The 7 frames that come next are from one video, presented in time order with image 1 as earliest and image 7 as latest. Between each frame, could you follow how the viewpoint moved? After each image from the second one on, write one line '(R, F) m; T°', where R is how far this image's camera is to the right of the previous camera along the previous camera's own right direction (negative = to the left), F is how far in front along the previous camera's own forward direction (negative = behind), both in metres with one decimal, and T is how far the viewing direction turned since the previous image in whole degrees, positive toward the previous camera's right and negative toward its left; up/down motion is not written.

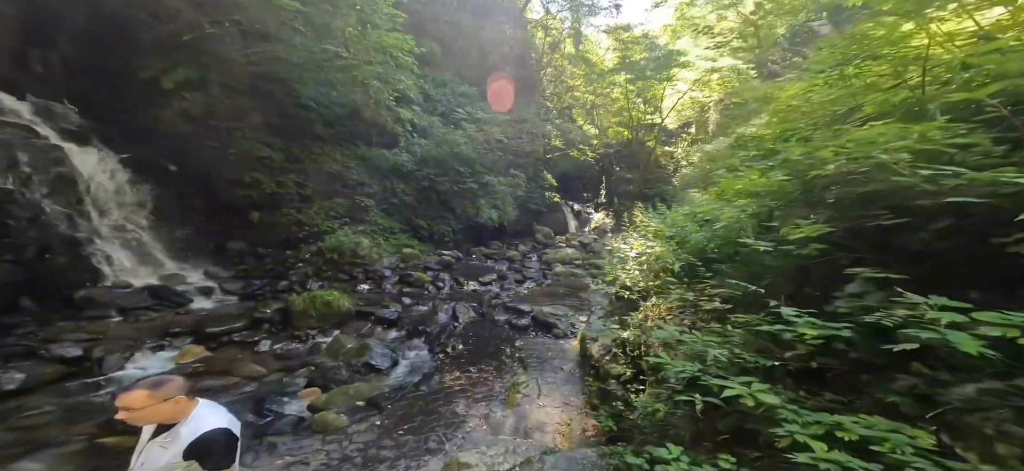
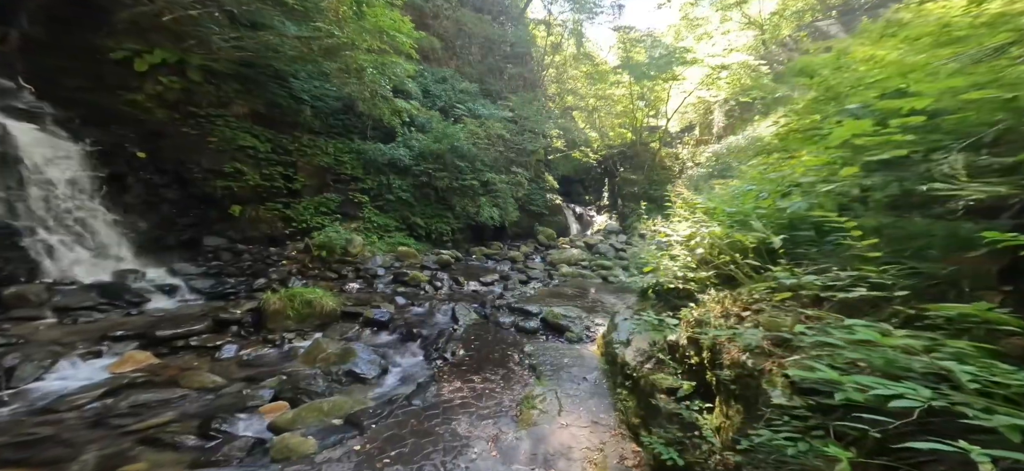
(-0.1, +0.8) m; 0°
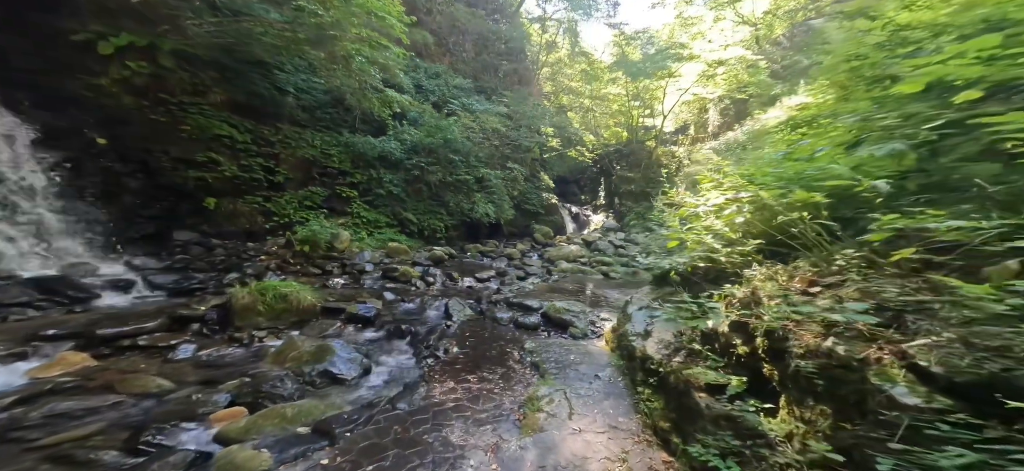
(0.0, +0.5) m; +1°
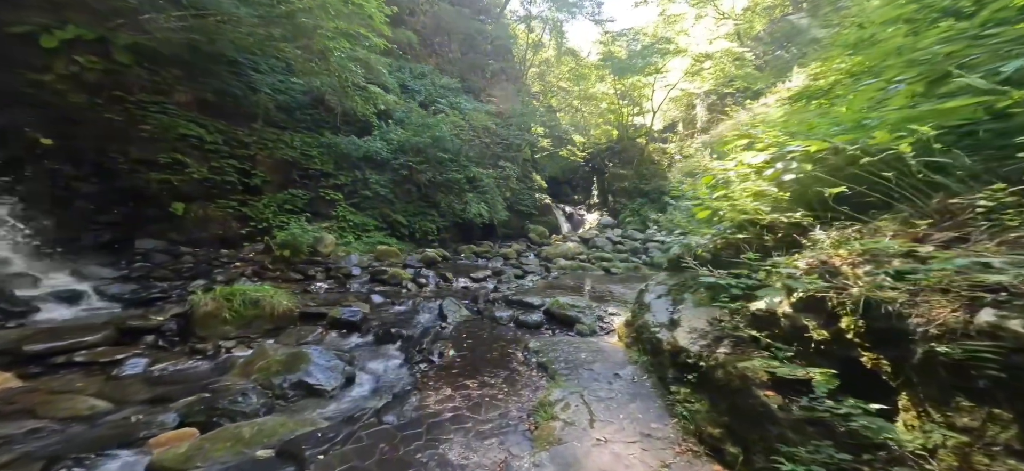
(-0.1, +0.5) m; +1°
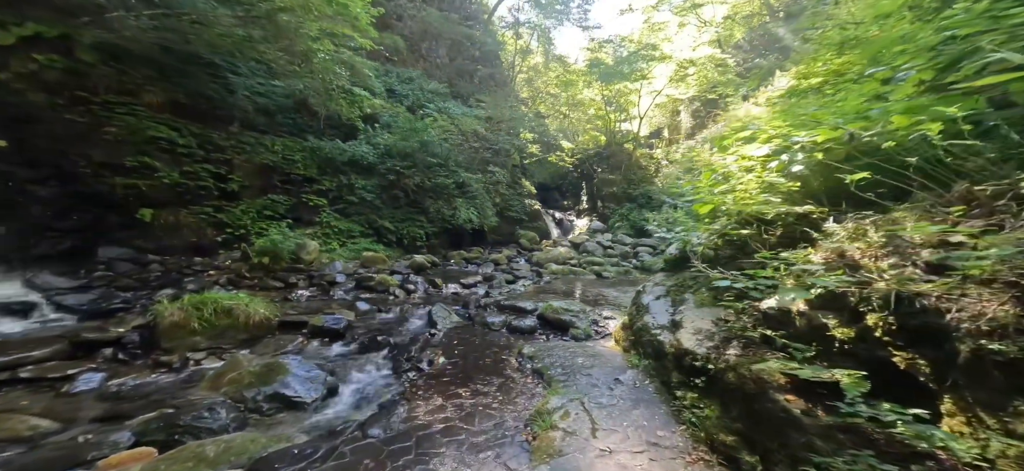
(0.0, +0.2) m; +2°
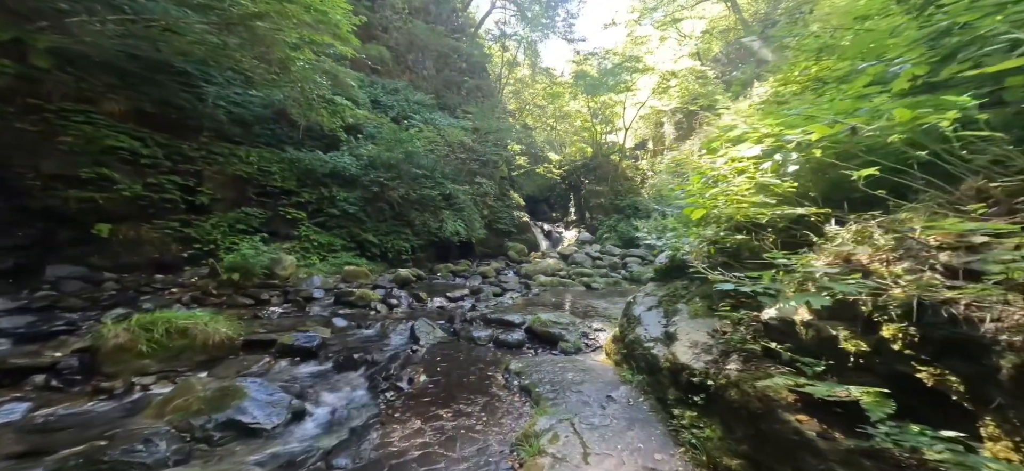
(0.0, +0.2) m; +2°
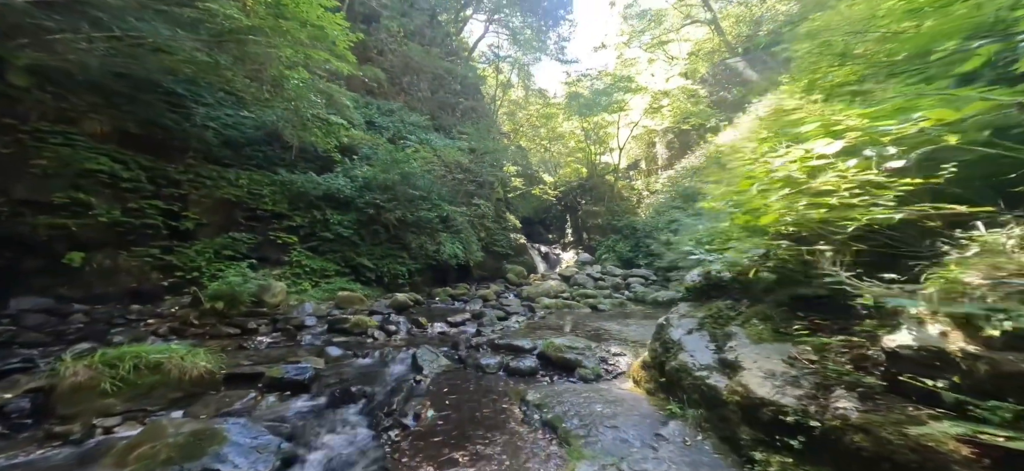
(-0.2, +0.4) m; +1°
